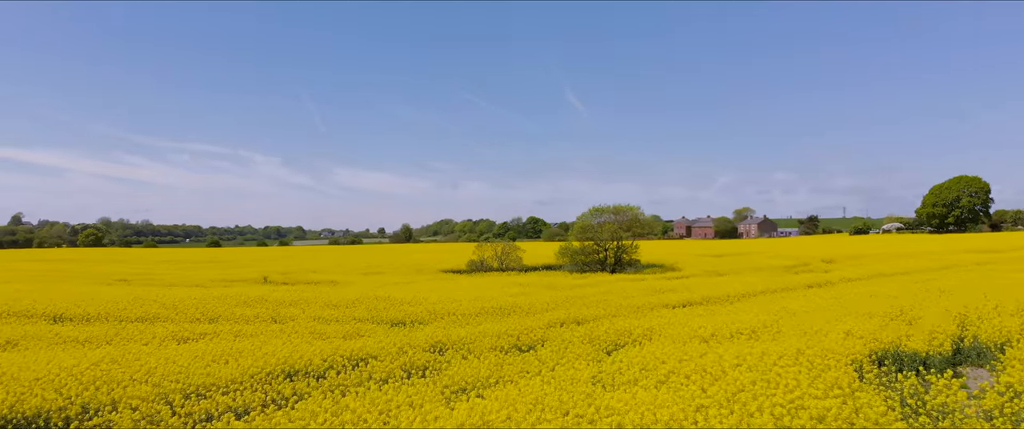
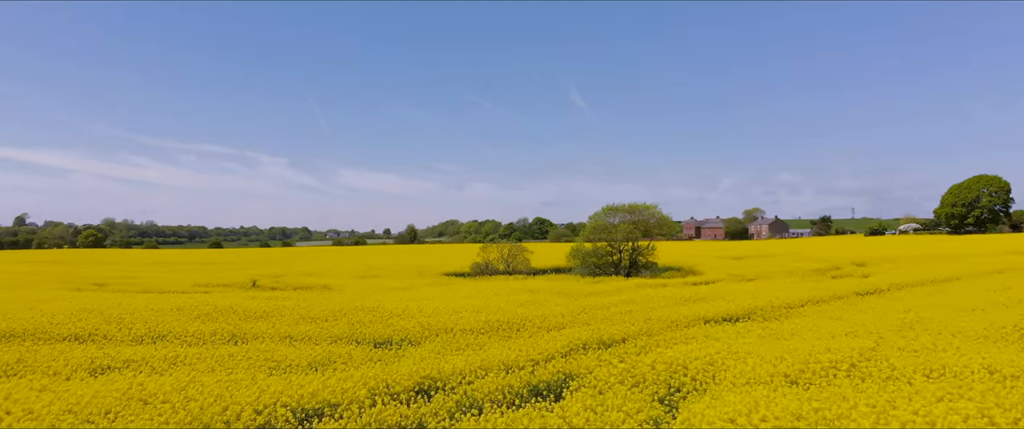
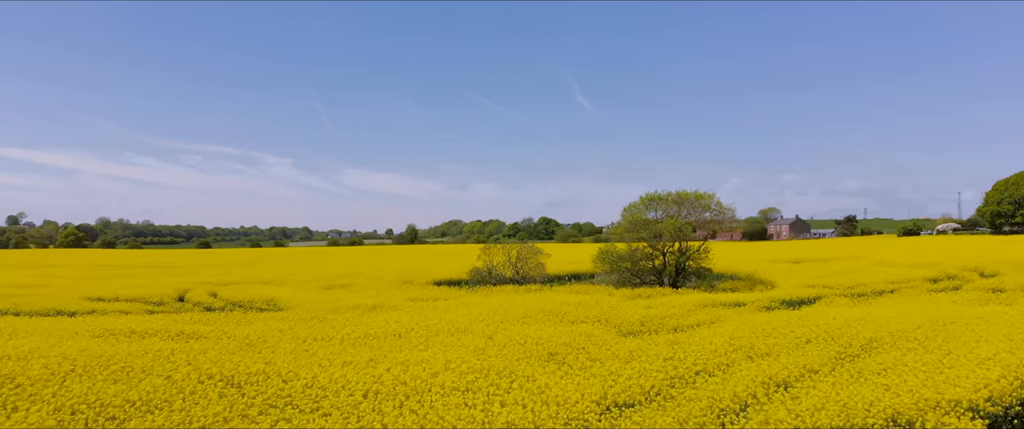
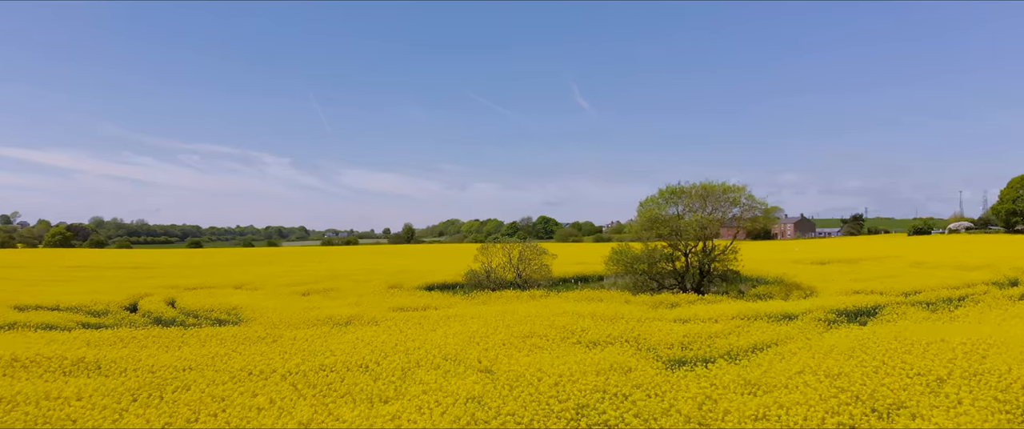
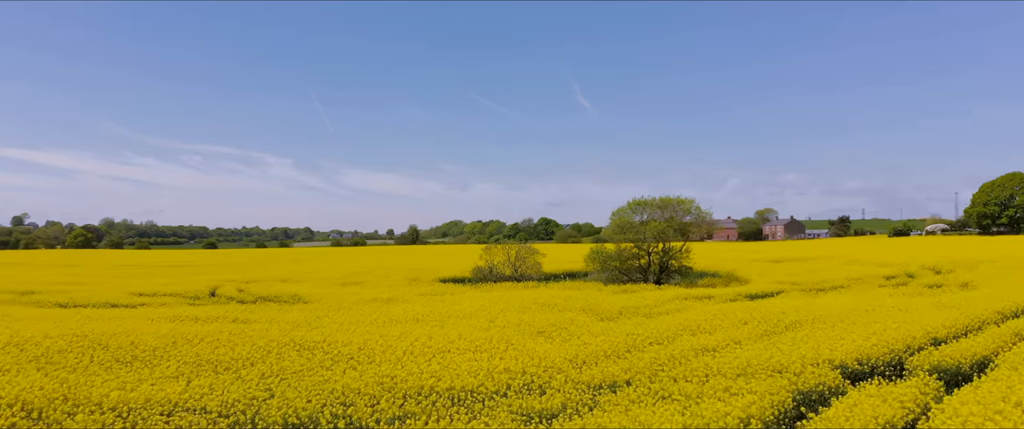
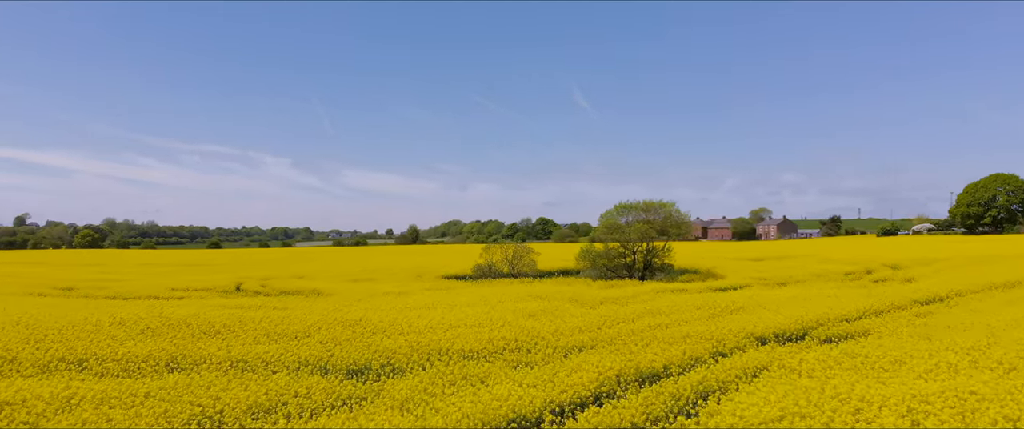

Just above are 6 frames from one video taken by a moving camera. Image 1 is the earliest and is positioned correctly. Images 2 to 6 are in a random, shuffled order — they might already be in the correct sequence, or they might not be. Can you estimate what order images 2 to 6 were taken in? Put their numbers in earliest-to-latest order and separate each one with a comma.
2, 6, 5, 3, 4
